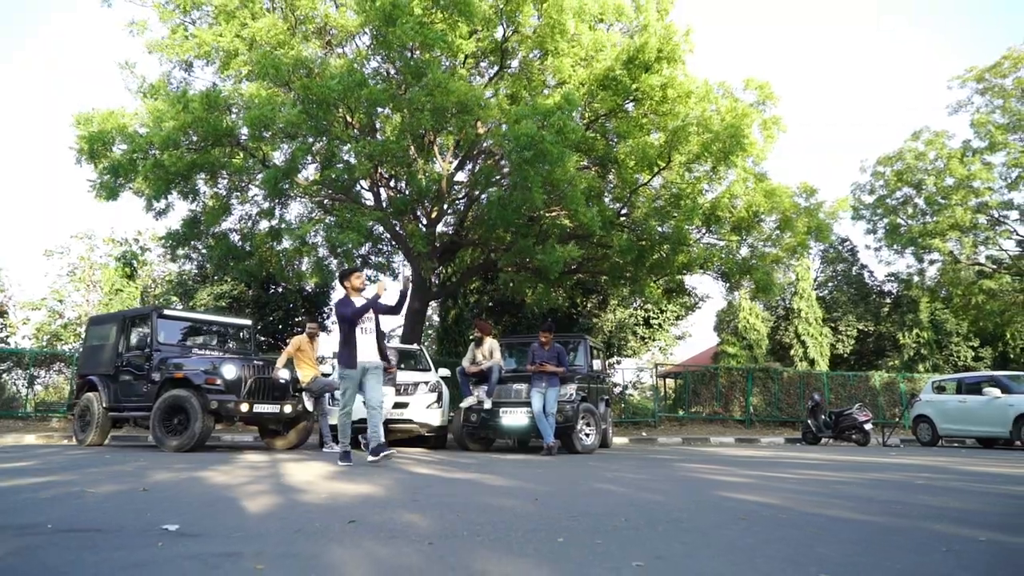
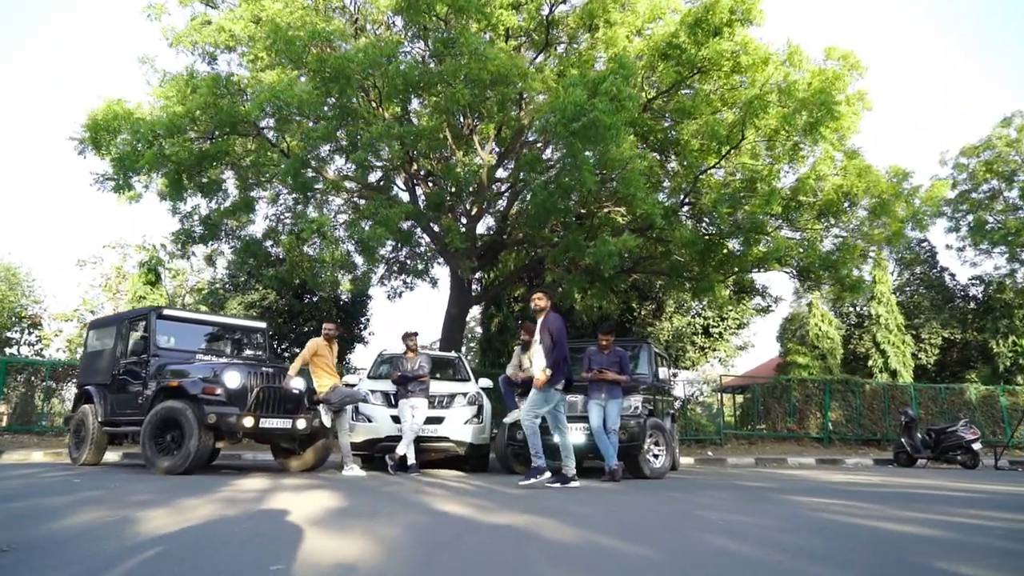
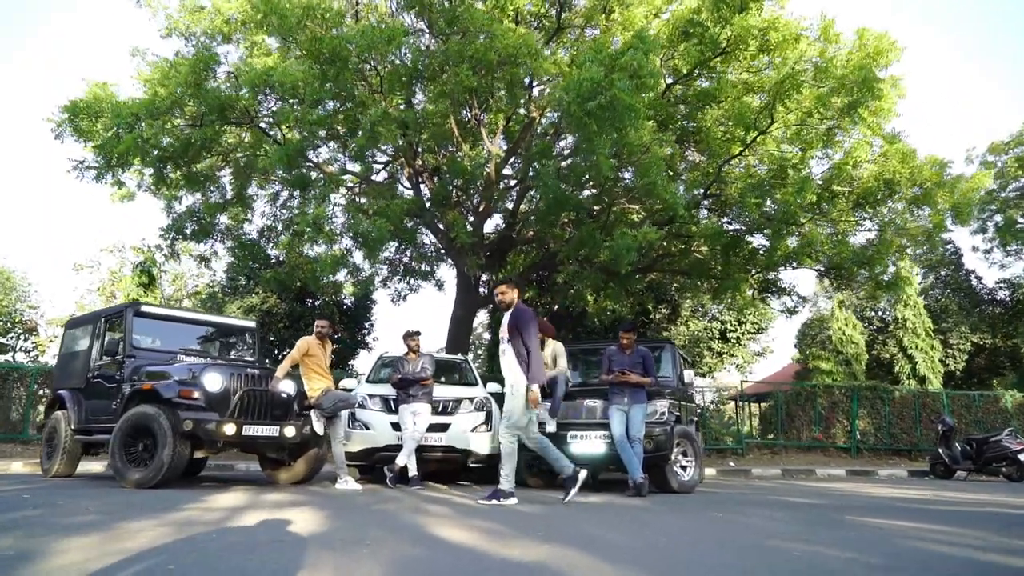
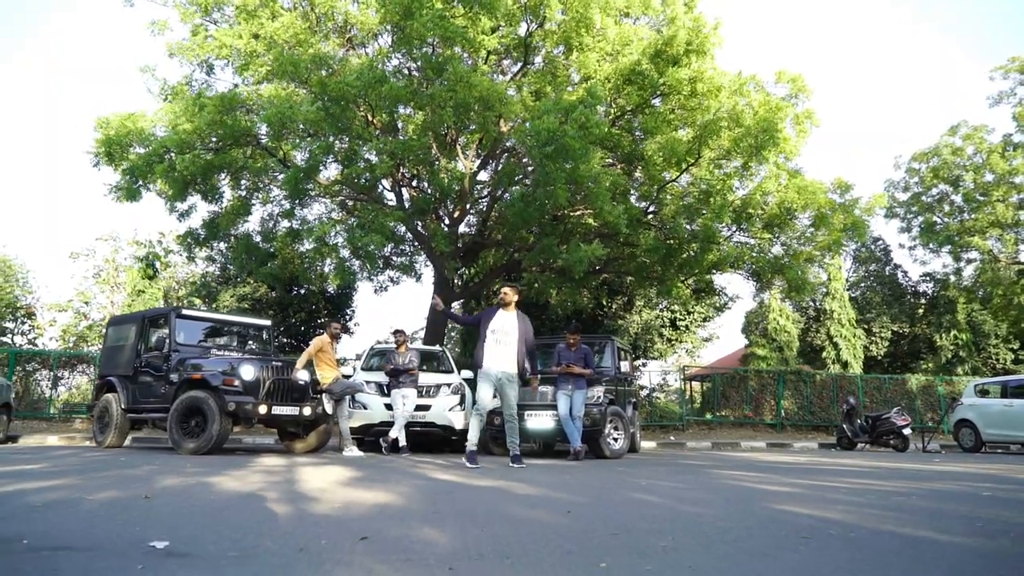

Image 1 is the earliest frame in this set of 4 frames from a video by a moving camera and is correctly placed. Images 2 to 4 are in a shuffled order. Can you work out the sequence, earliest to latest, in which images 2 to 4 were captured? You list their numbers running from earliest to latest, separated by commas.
4, 2, 3
